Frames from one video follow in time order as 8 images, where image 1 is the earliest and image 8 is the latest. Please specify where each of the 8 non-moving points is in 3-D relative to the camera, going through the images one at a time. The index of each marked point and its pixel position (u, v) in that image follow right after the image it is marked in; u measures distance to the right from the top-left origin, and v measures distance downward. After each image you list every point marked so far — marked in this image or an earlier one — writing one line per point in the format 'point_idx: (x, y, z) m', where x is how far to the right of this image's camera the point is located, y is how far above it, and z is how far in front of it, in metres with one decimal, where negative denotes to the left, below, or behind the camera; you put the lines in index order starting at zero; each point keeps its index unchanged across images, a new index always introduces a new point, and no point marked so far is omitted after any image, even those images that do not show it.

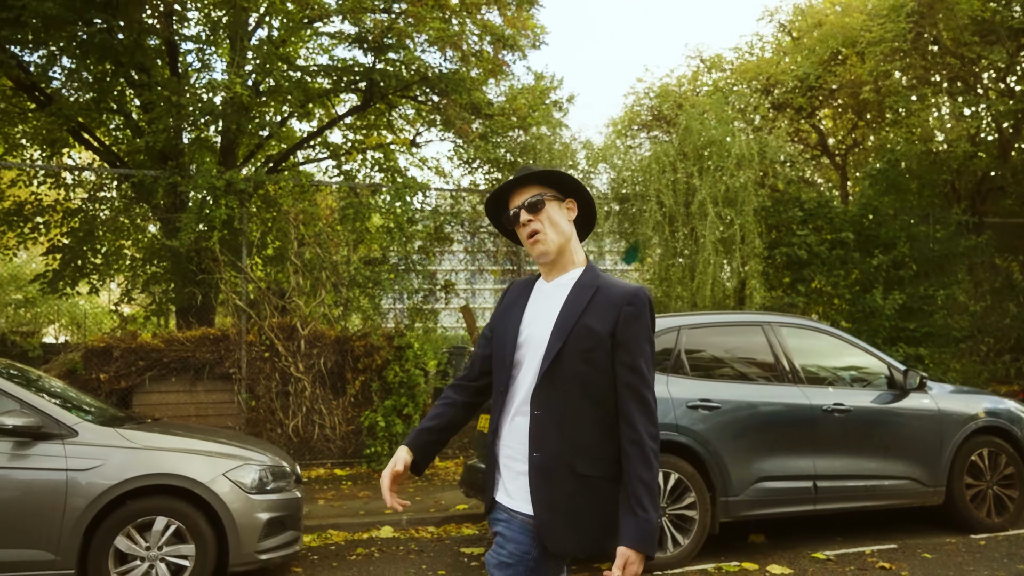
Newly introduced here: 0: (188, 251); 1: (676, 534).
0: (-4.0, +0.4, +9.7) m
1: (+1.3, -1.9, +6.0) m
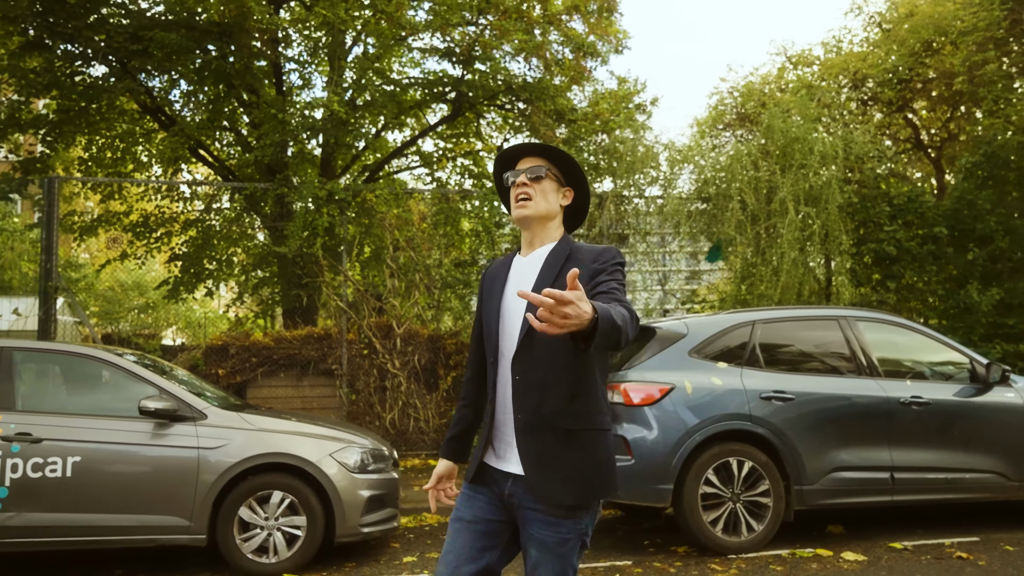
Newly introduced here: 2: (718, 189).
0: (-2.9, +0.4, +10.6) m
1: (+1.9, -1.9, +6.3) m
2: (+3.1, +1.5, +12.2) m
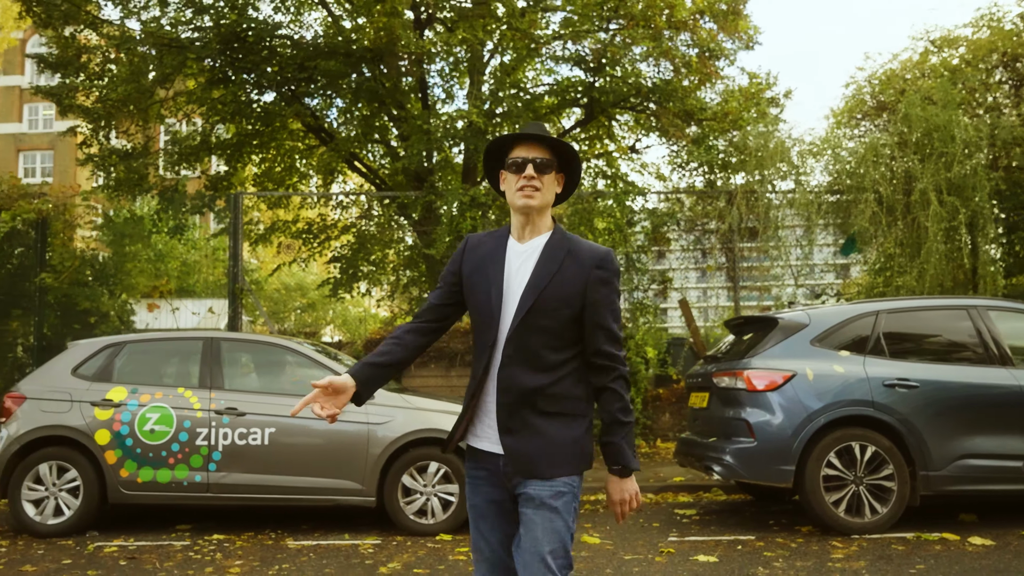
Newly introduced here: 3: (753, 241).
0: (-1.0, +0.4, +11.6) m
1: (+3.0, -1.8, +6.5) m
2: (+5.2, +1.7, +12.1) m
3: (+3.7, +0.8, +12.1) m
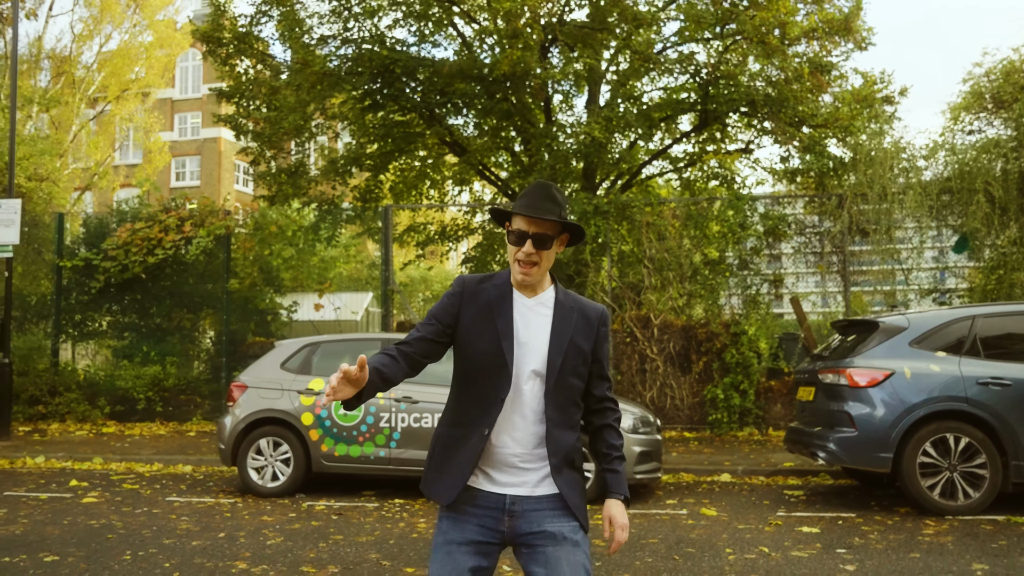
0: (+0.9, +0.4, +12.8) m
1: (+4.2, -1.9, +7.3) m
2: (+7.1, +1.7, +12.5) m
3: (+5.7, +0.9, +12.7) m
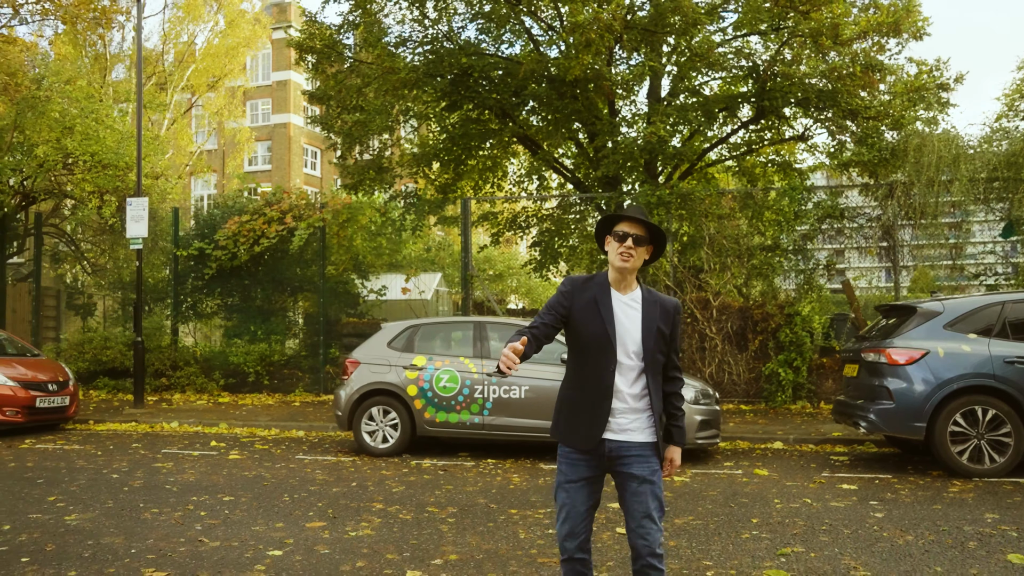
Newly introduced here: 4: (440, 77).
0: (+2.1, +0.7, +14.0) m
1: (+5.1, -1.7, +8.3) m
2: (+8.3, +2.0, +13.1) m
3: (+6.9, +1.1, +13.4) m
4: (-1.4, +4.2, +15.4) m
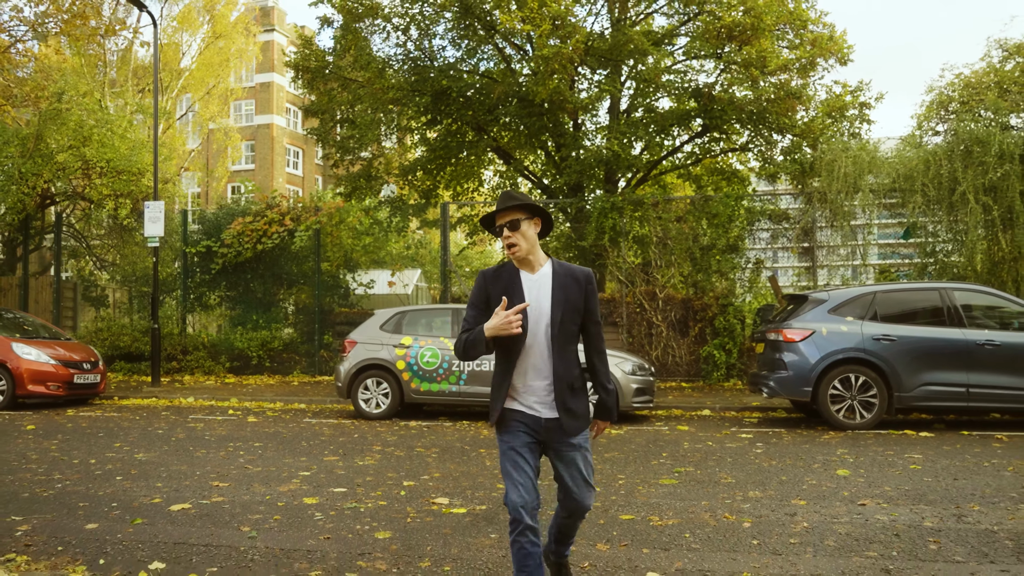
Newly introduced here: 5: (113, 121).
0: (+1.6, +0.8, +16.0) m
1: (+4.7, -1.6, +10.5) m
2: (+7.8, +2.1, +15.4) m
3: (+6.4, +1.3, +15.7) m
4: (-2.0, +4.3, +17.3) m
5: (-9.4, +4.0, +18.6) m
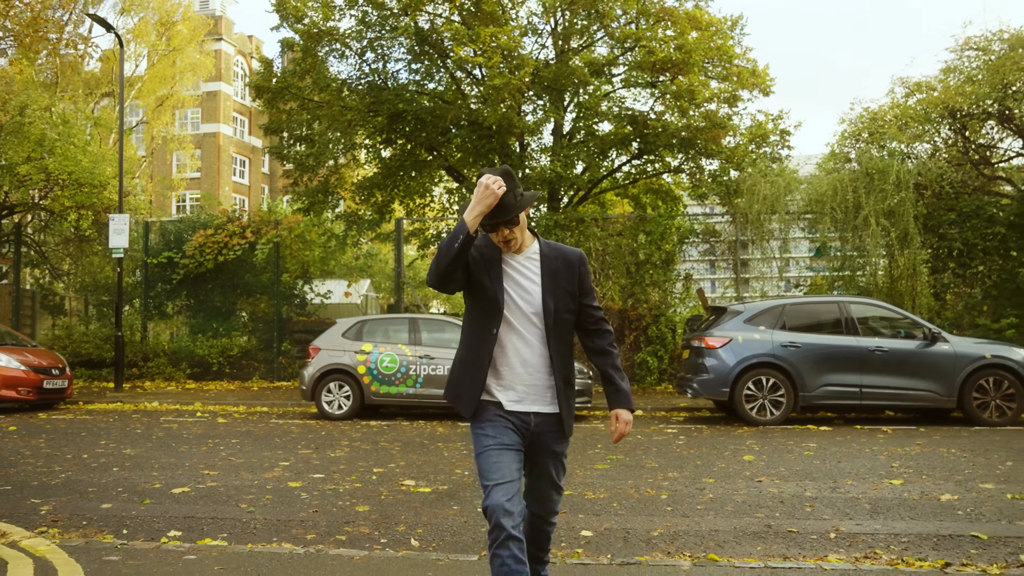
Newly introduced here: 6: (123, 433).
0: (+0.5, +0.6, +17.3) m
1: (+4.0, -1.8, +11.9) m
2: (+6.8, +1.8, +17.1) m
3: (+5.3, +1.0, +17.3) m
4: (-3.1, +4.1, +18.4) m
5: (-10.6, +3.7, +19.1) m
6: (-5.5, -2.0, +11.0) m
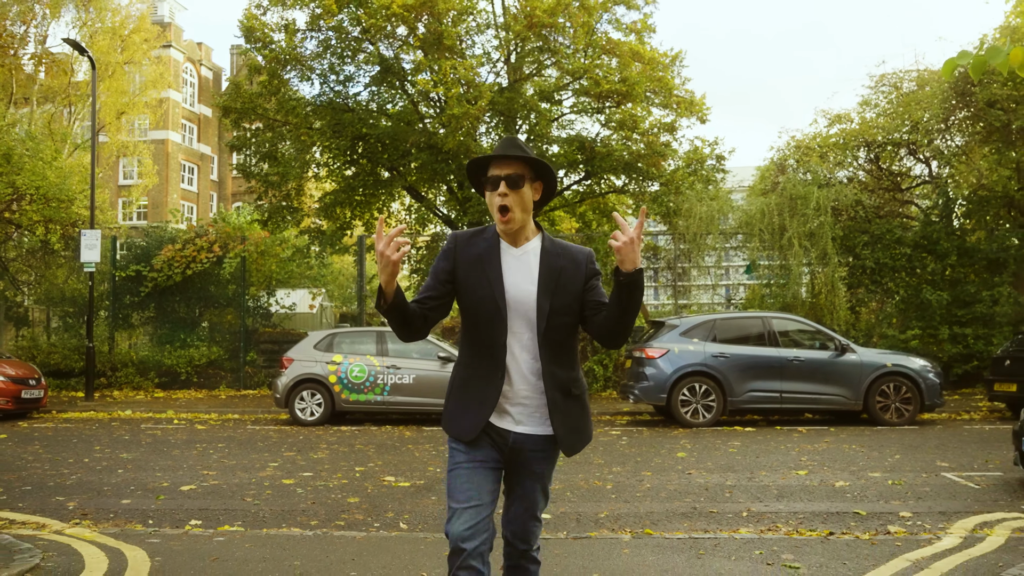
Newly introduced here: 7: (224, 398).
0: (-0.5, +0.3, +18.6) m
1: (+3.3, -2.1, +13.4) m
2: (+5.7, +1.5, +18.8) m
3: (+4.3, +0.7, +18.8) m
4: (-4.2, +3.8, +19.4) m
5: (-11.8, +3.5, +19.6) m
6: (-6.0, -2.3, +11.8) m
7: (-6.5, -2.5, +17.7) m
